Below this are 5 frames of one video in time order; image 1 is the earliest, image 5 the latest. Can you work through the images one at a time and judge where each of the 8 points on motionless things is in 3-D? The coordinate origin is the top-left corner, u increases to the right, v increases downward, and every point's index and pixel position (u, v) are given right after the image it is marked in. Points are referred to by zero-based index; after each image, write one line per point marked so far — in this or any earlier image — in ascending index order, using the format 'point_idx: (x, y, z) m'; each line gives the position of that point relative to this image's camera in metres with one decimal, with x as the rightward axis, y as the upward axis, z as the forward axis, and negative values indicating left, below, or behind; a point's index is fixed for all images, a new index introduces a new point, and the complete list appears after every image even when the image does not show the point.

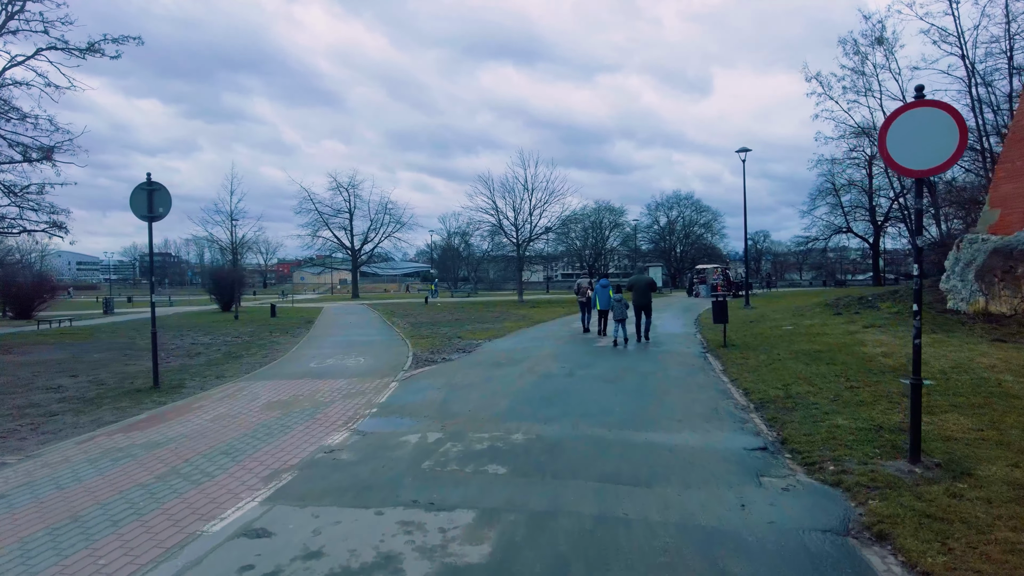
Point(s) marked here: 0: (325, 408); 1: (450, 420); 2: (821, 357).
0: (-2.4, -1.5, +8.4) m
1: (-0.7, -1.5, +7.3) m
2: (+5.5, -1.2, +11.6) m
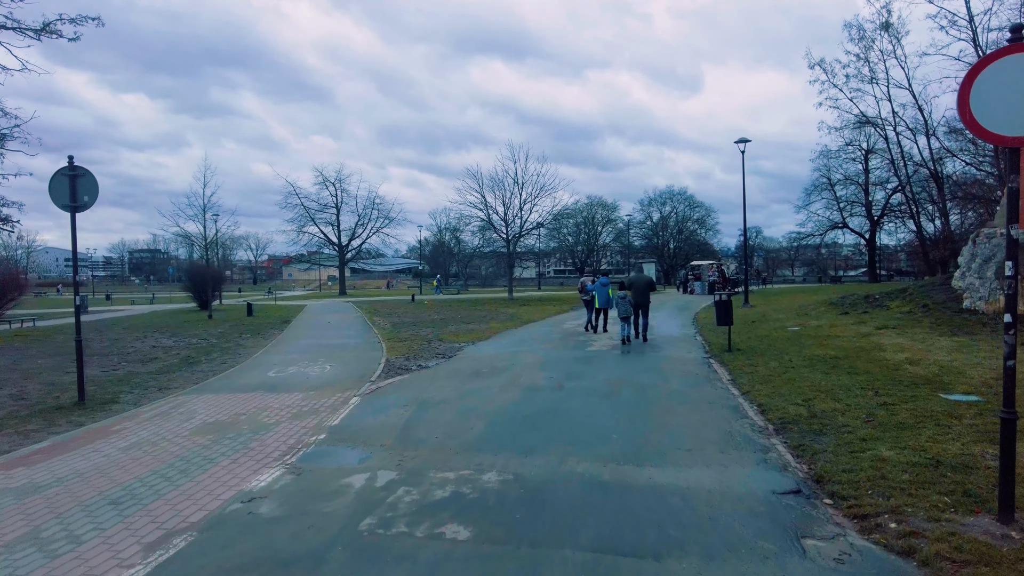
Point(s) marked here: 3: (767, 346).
0: (-2.6, -1.6, +7.1) m
1: (-0.9, -1.5, +6.0) m
2: (+5.2, -1.2, +10.4) m
3: (+5.1, -1.2, +13.1) m
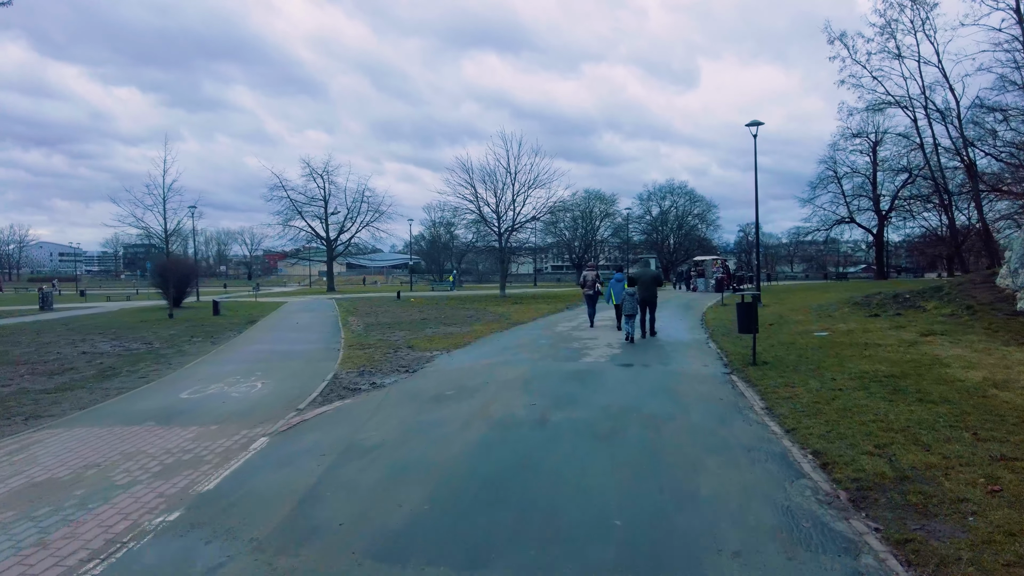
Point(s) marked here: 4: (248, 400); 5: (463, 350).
0: (-3.0, -1.6, +4.8) m
1: (-1.3, -1.5, +3.8) m
2: (+4.9, -1.2, +8.2) m
3: (+4.7, -1.2, +10.8) m
4: (-3.5, -1.5, +8.8) m
5: (-1.0, -1.2, +12.9) m
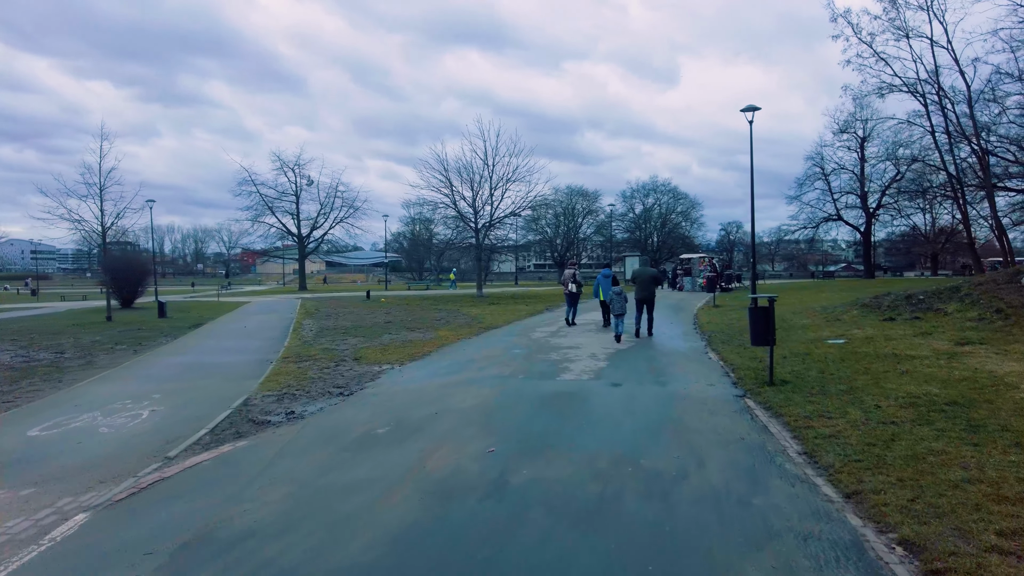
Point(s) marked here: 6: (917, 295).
0: (-3.4, -1.6, +2.6) m
1: (-1.6, -1.6, +1.7) m
2: (+4.4, -1.2, +6.3) m
3: (+4.2, -1.2, +8.9) m
4: (-4.0, -1.5, +6.6) m
5: (-1.6, -1.3, +10.8) m
6: (+10.5, -0.2, +17.0) m
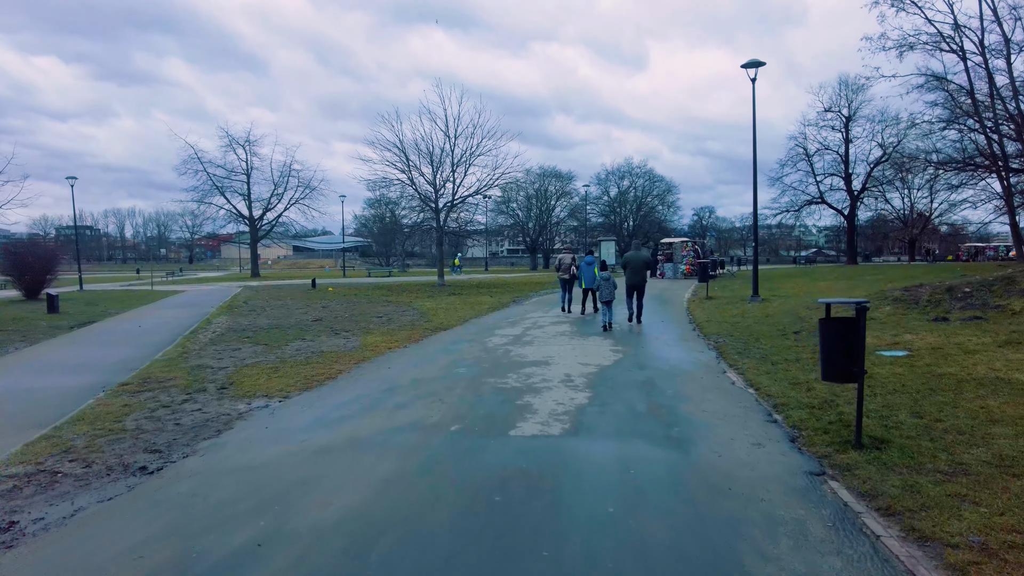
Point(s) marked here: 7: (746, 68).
0: (-3.7, -1.7, -0.9) m
1: (-1.9, -1.7, -1.8) m
2: (+3.9, -1.3, +3.0) m
3: (+3.6, -1.2, +5.6) m
4: (-4.5, -1.6, +3.1) m
5: (-2.3, -1.2, +7.4) m
6: (+9.5, 0.0, +14.0) m
7: (+6.1, +5.8, +17.1) m
